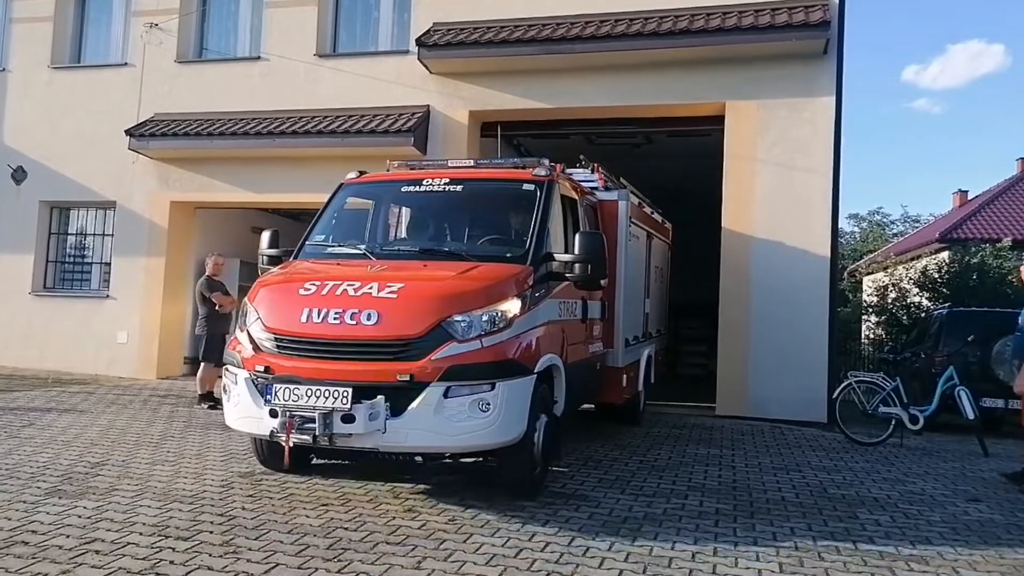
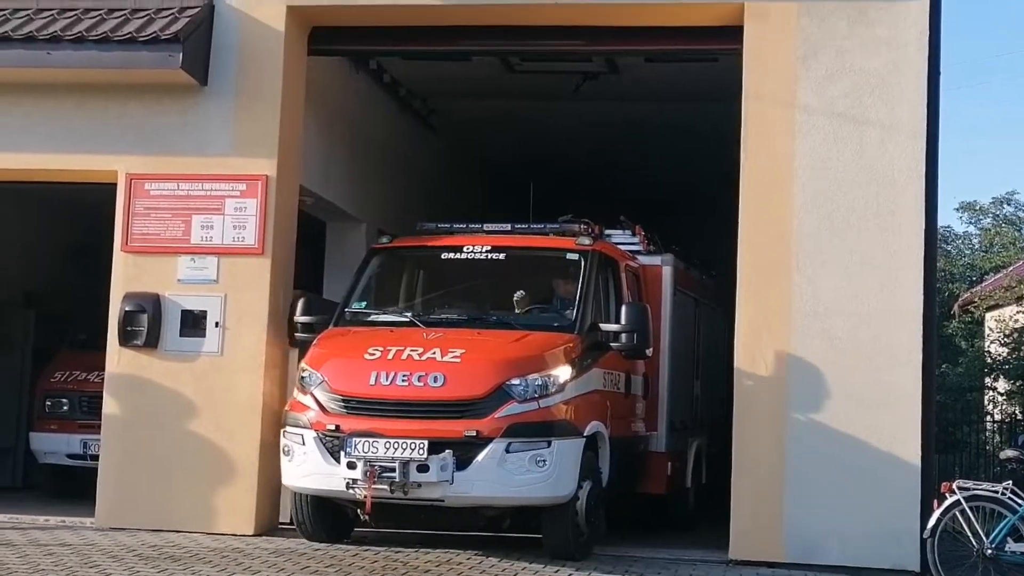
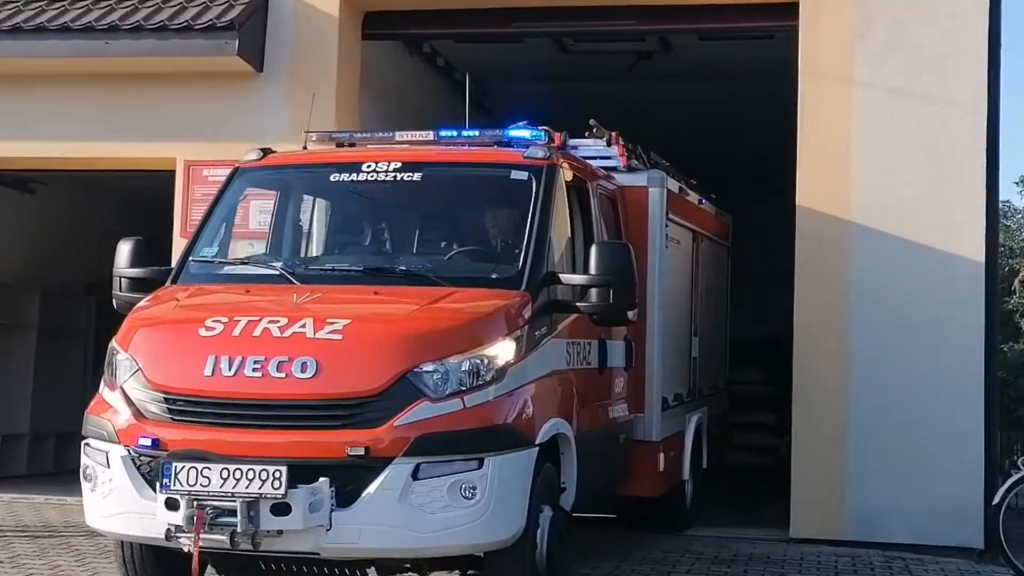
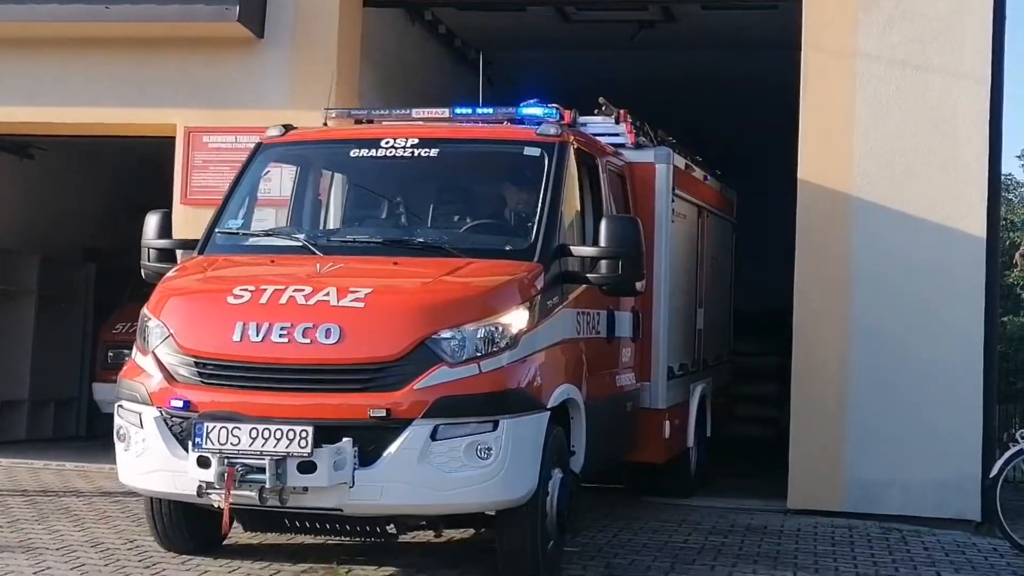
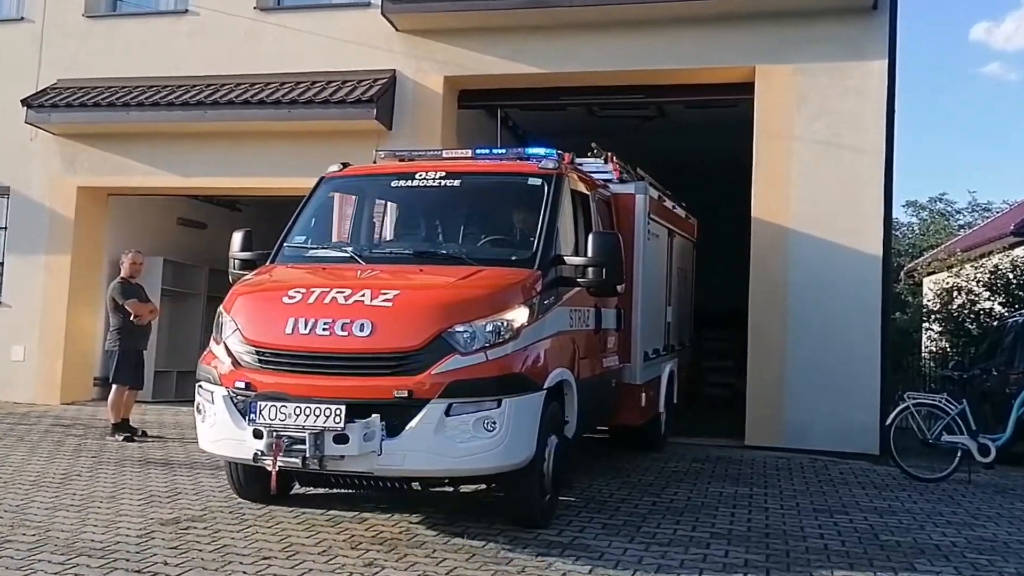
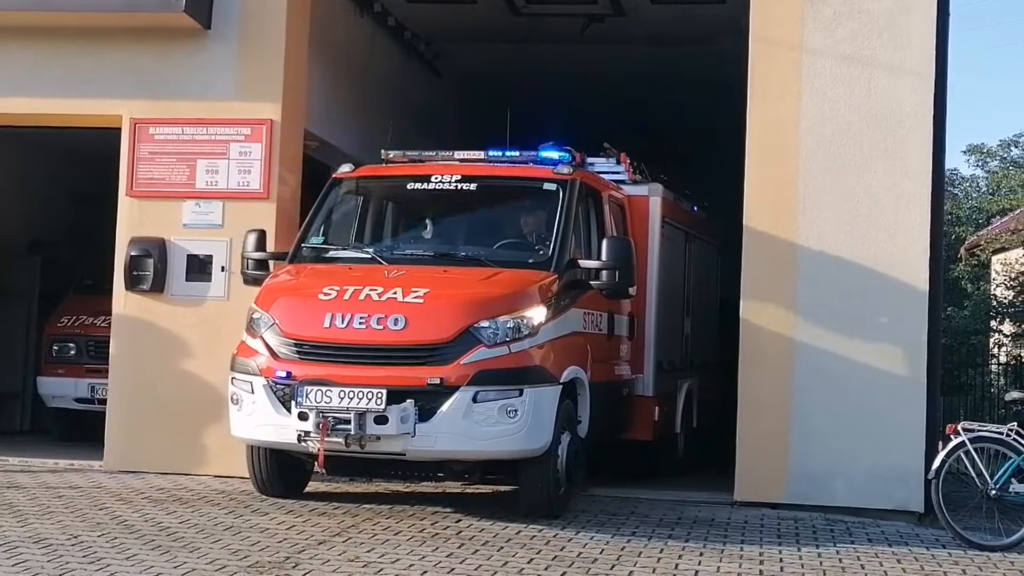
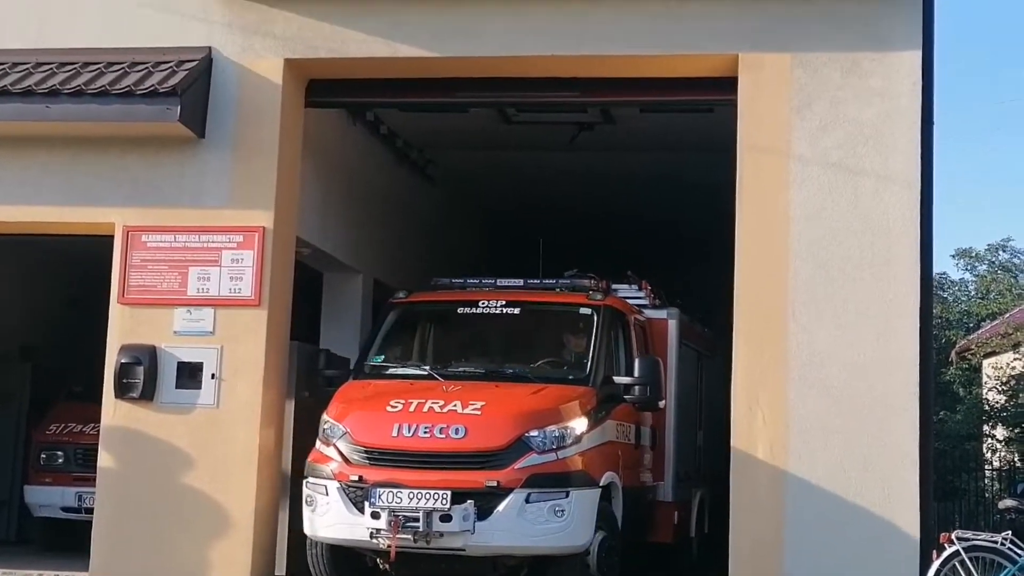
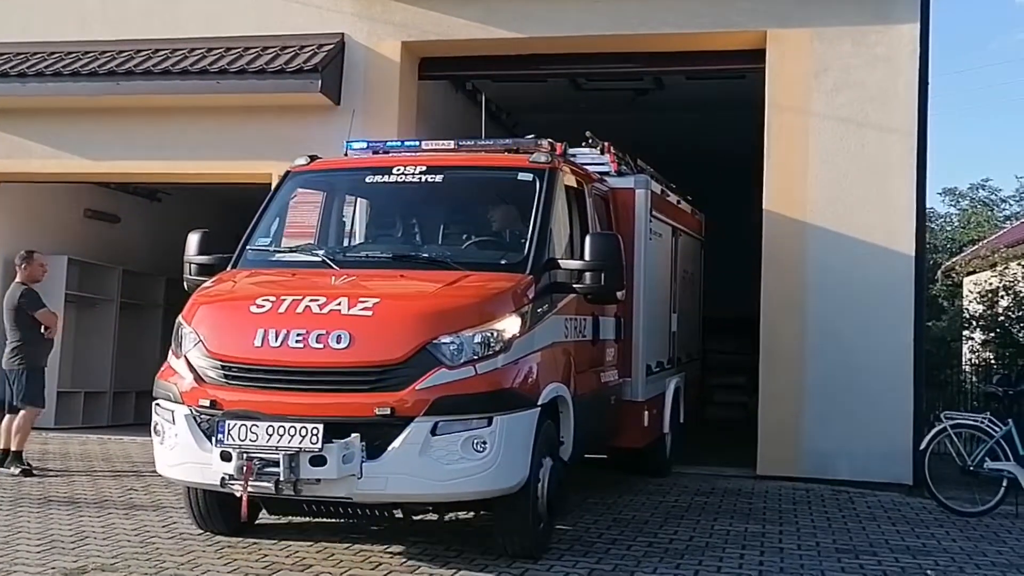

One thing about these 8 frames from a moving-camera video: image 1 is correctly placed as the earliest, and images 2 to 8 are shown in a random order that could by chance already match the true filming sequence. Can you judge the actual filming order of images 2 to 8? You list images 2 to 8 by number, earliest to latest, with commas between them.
5, 8, 3, 4, 6, 2, 7
